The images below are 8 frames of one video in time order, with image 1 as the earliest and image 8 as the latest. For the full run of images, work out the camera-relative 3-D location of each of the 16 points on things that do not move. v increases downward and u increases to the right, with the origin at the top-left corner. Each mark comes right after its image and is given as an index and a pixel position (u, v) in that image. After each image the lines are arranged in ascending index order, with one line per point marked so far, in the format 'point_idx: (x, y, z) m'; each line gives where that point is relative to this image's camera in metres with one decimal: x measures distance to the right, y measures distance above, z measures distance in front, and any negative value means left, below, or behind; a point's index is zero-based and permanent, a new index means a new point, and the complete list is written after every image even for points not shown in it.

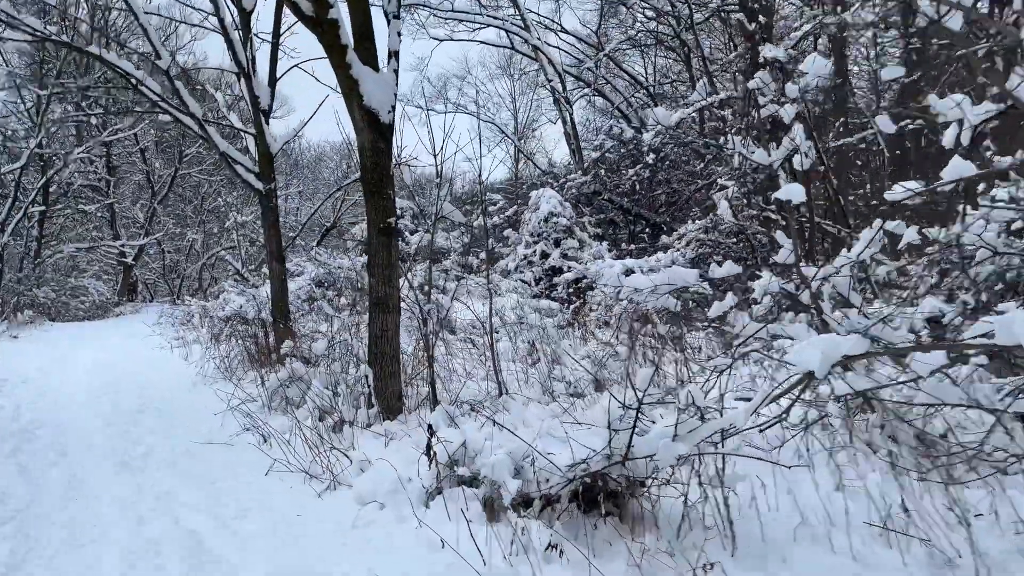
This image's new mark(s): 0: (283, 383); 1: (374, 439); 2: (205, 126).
0: (-1.4, -0.6, +4.8) m
1: (-0.6, -0.7, +3.6) m
2: (-2.5, +1.3, +6.6) m
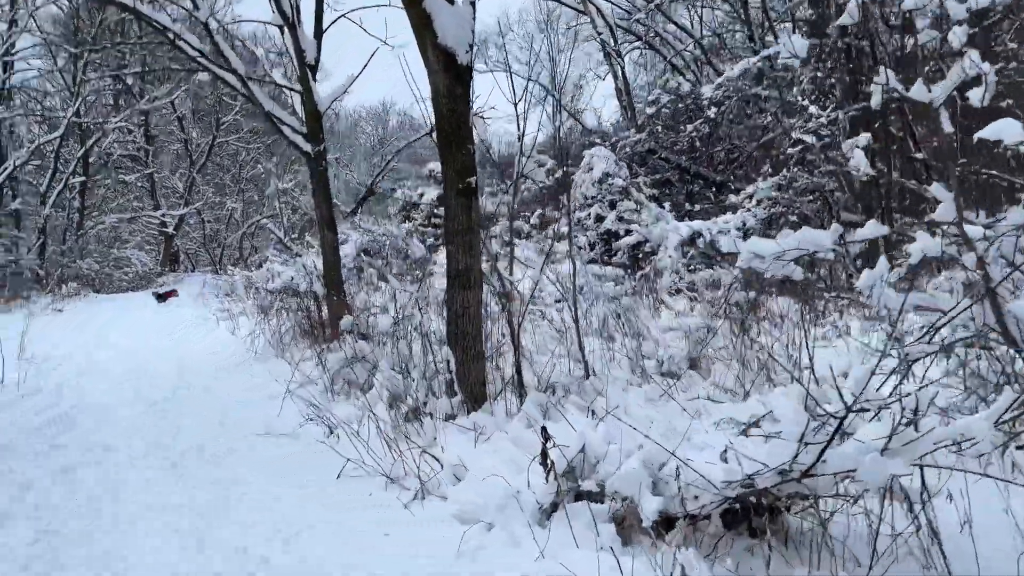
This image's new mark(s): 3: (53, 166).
0: (-0.9, -0.4, +4.4) m
1: (-0.2, -0.6, +3.1) m
2: (-2.0, +1.6, +6.1) m
3: (-10.0, +2.7, +17.5) m
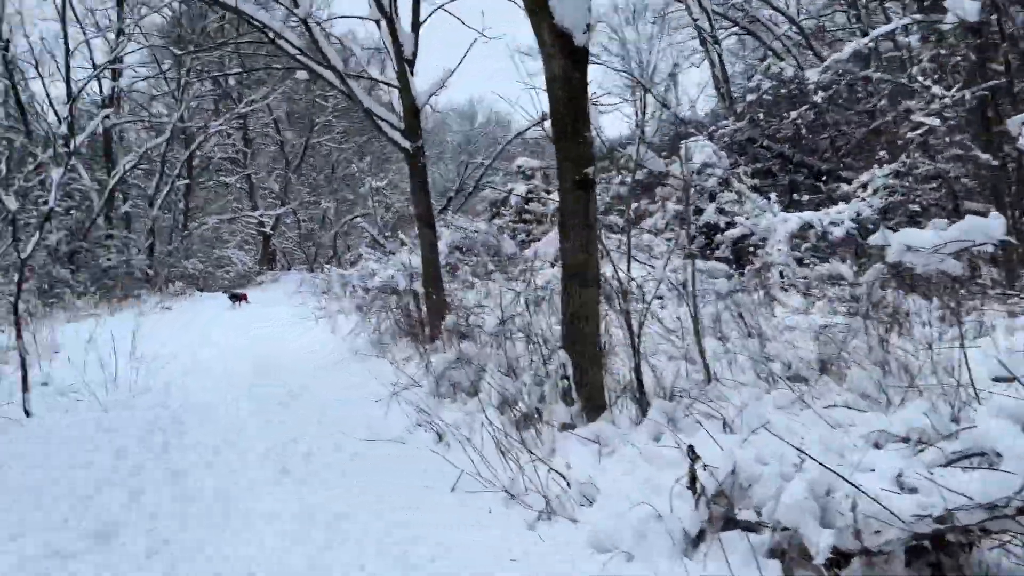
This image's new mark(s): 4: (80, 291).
0: (-0.3, -0.4, +4.2) m
1: (+0.2, -0.6, +2.9) m
2: (-1.2, +1.6, +6.1) m
3: (-8.0, +2.7, +18.2) m
4: (-8.0, -0.1, +14.9) m
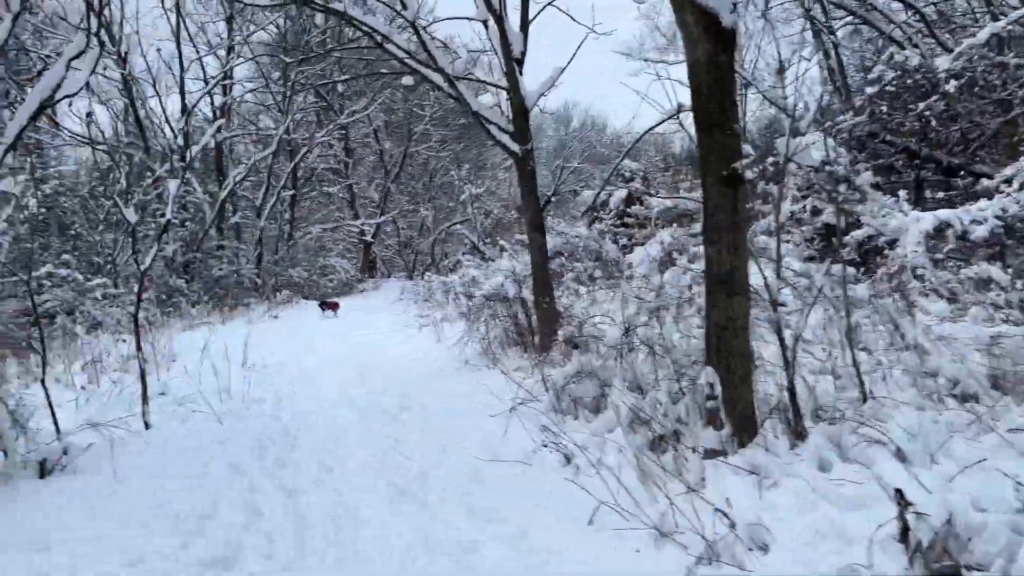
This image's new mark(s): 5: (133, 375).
0: (+0.3, -0.4, +3.9) m
1: (+0.7, -0.6, +2.5) m
2: (-0.4, +1.5, +5.9) m
3: (-5.7, +2.5, +18.8) m
4: (-6.1, -0.2, +15.4) m
5: (-3.0, -0.7, +6.4) m
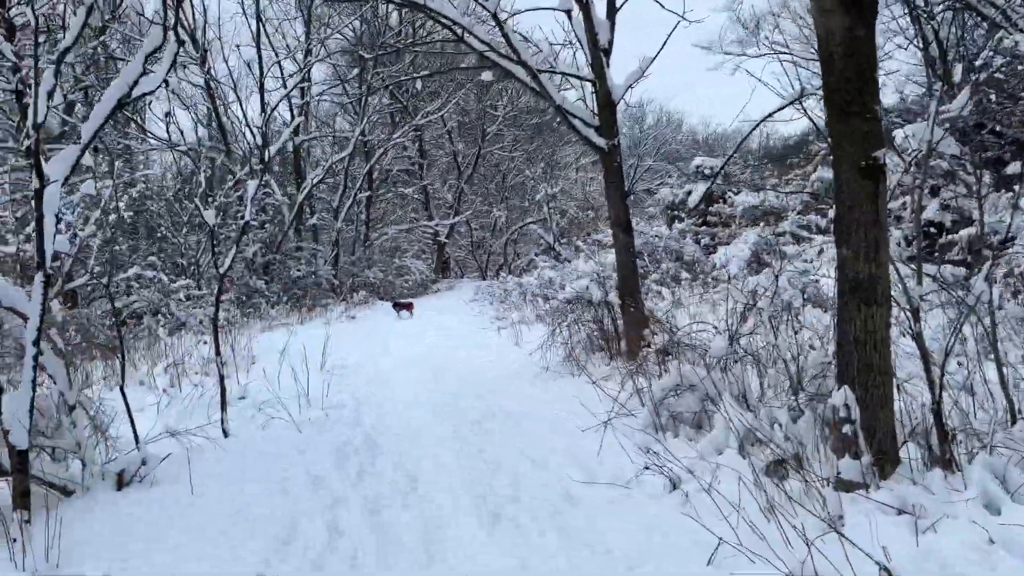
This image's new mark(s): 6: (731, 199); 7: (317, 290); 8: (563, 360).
0: (+0.7, -0.5, +3.6) m
1: (+1.0, -0.6, +2.2) m
2: (+0.2, +1.5, +5.6) m
3: (-4.0, +2.5, +18.9) m
4: (-4.6, -0.3, +15.6) m
5: (-2.4, -0.7, +6.4) m
6: (+3.6, +1.4, +13.1) m
7: (-4.2, 0.0, +17.3) m
8: (+0.4, -0.5, +5.9) m
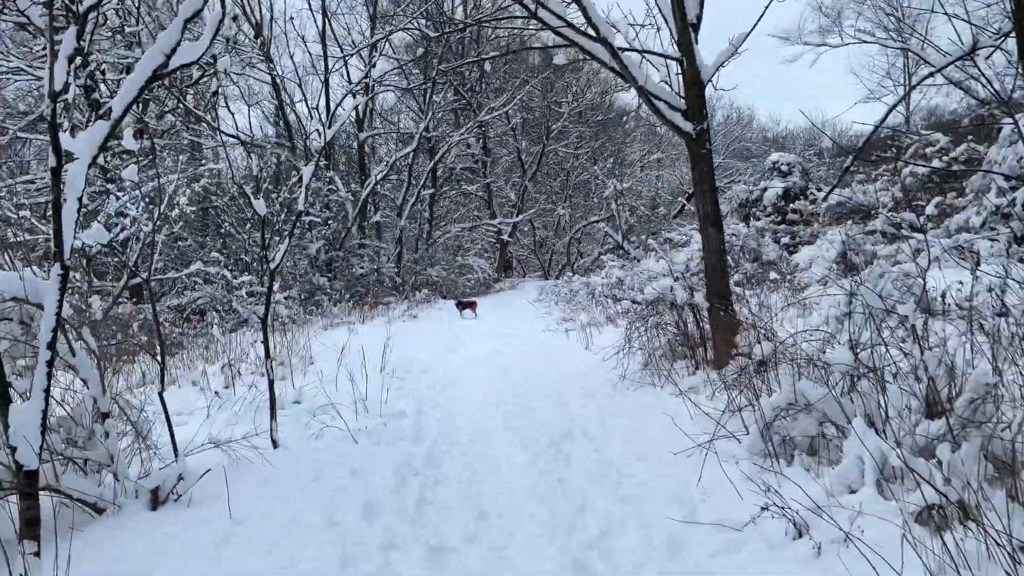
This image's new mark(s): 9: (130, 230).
0: (+1.0, -0.5, +3.1) m
1: (+1.2, -0.6, +1.6) m
2: (+0.7, +1.5, +5.1) m
3: (-2.4, +2.5, +18.7) m
4: (-3.4, -0.2, +15.4) m
5: (-1.8, -0.7, +6.0) m
6: (+4.6, +1.4, +12.3) m
7: (-2.8, 0.0, +17.0) m
8: (+0.9, -0.5, +5.4) m
9: (-5.1, +0.8, +10.6) m
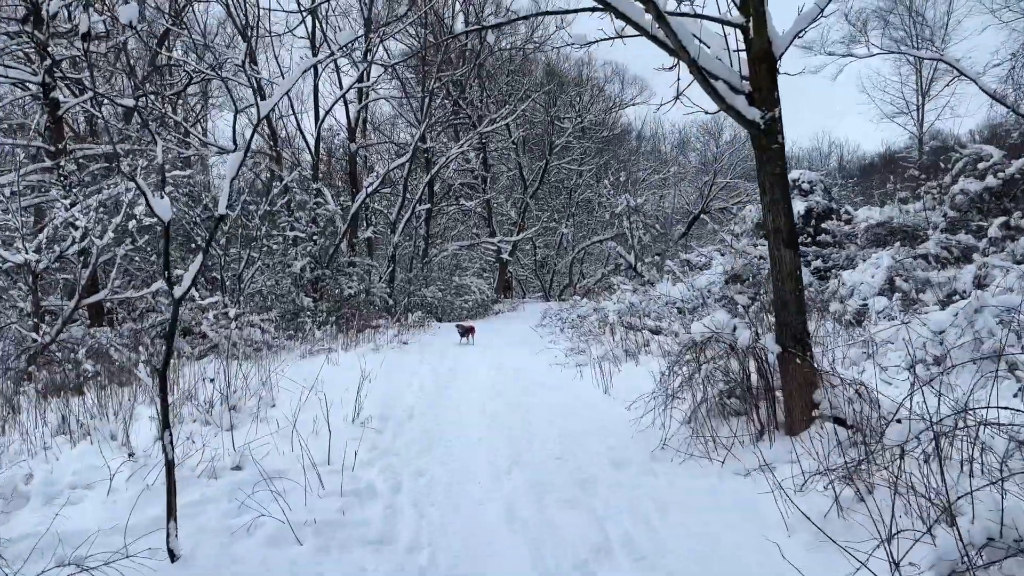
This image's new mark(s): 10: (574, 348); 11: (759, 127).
0: (+1.1, -0.6, +1.8) m
1: (+1.3, -0.7, +0.4) m
2: (+0.7, +1.3, +3.9) m
3: (-2.4, +2.1, +17.5) m
4: (-3.4, -0.6, +14.2) m
5: (-1.8, -0.9, +4.8) m
6: (+4.6, +1.0, +11.1) m
7: (-2.8, -0.4, +15.8) m
8: (+0.9, -0.7, +4.2) m
9: (-5.0, +0.5, +9.4) m
10: (+0.7, -0.7, +8.8) m
11: (+1.2, +0.8, +3.8) m
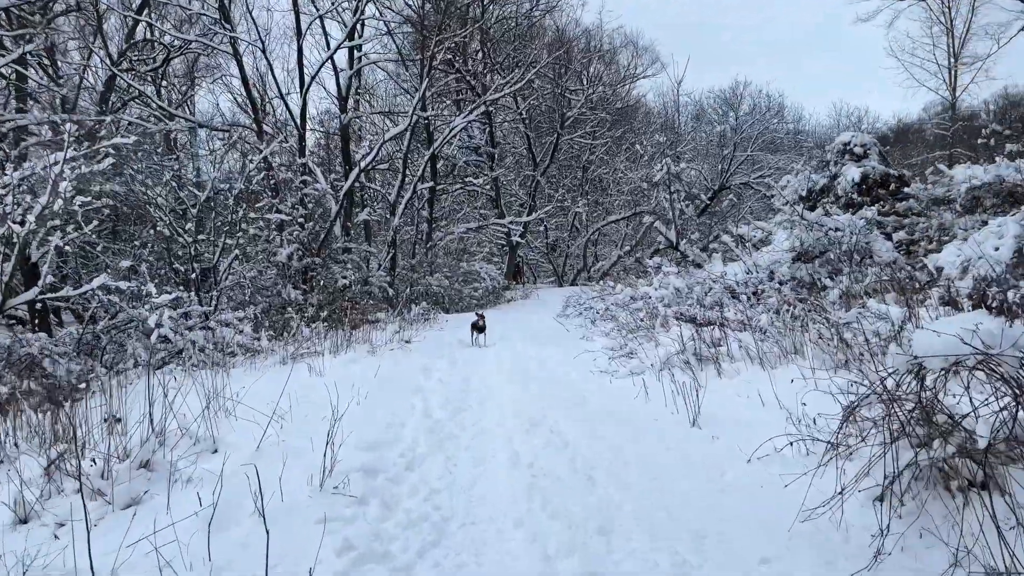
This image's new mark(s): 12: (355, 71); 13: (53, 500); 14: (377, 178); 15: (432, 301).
0: (+1.3, -0.6, -0.1) m
1: (+1.4, -0.7, -1.5) m
2: (+0.9, +1.4, +2.0) m
3: (-2.2, +2.3, +15.6) m
4: (-3.1, -0.4, +12.3) m
5: (-1.6, -0.9, +2.9) m
6: (+4.9, +1.3, +9.1) m
7: (-2.5, -0.2, +13.9) m
8: (+1.1, -0.7, +2.3) m
9: (-4.8, +0.5, +7.5) m
10: (+0.9, -0.5, +6.9) m
11: (+1.4, +0.8, +1.9) m
12: (-2.9, +4.0, +14.7) m
13: (-1.9, -0.9, +3.3) m
14: (-3.0, +2.5, +18.1) m
15: (-1.7, -0.2, +16.6) m
